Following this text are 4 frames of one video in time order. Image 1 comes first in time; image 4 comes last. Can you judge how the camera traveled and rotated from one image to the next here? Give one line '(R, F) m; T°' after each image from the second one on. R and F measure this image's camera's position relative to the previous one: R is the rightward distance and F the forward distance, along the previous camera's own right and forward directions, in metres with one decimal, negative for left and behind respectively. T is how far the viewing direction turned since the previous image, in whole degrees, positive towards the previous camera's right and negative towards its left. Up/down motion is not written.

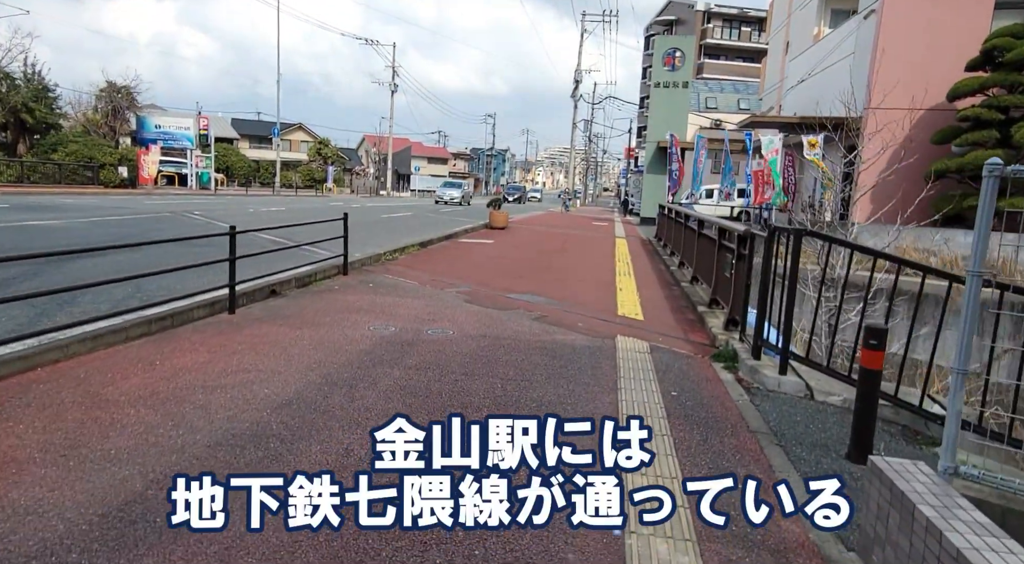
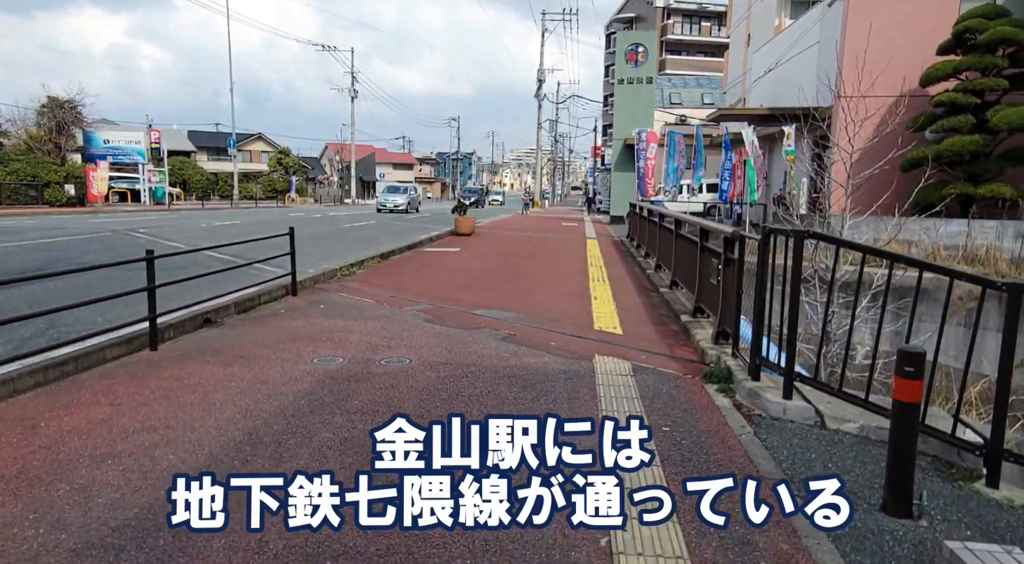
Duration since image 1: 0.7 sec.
(+0.1, +0.7) m; +2°
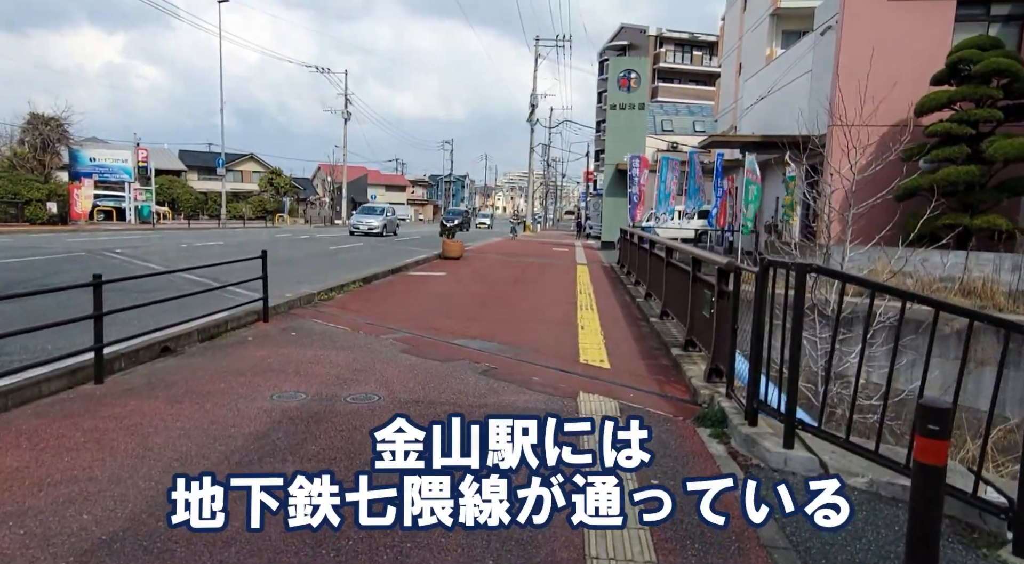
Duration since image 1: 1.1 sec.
(+0.1, +0.4) m; +1°
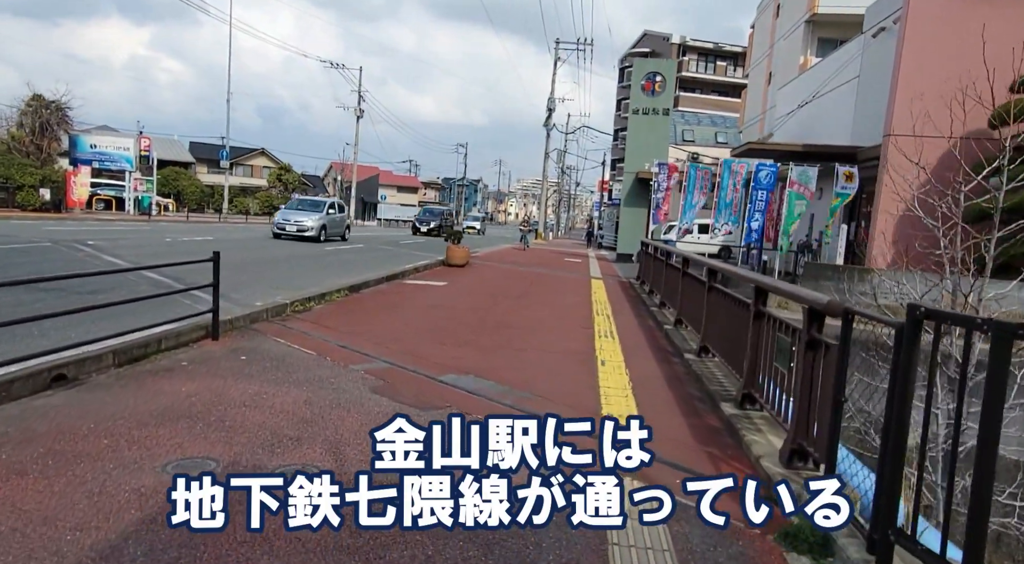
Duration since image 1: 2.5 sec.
(0.0, +1.4) m; -1°
